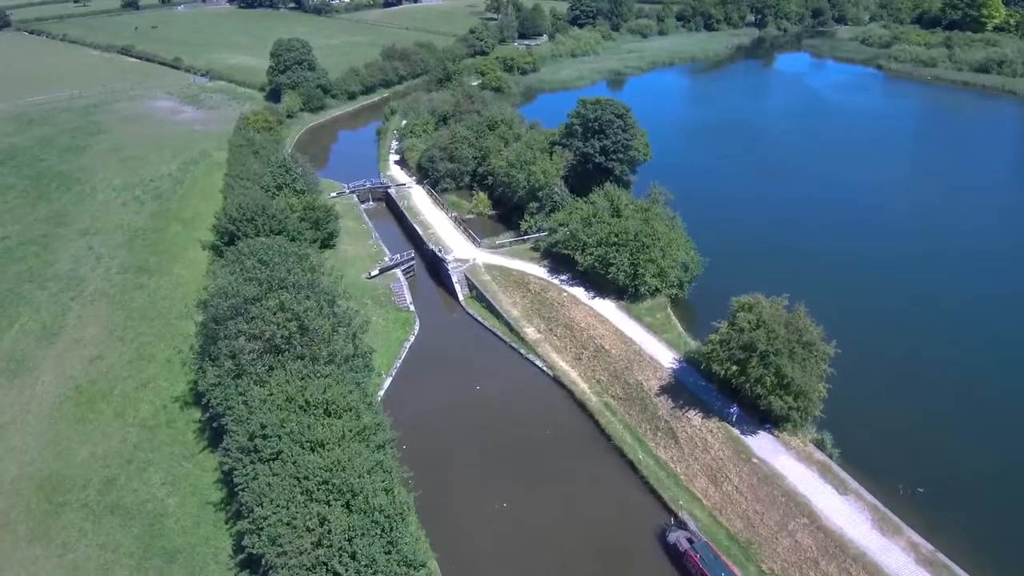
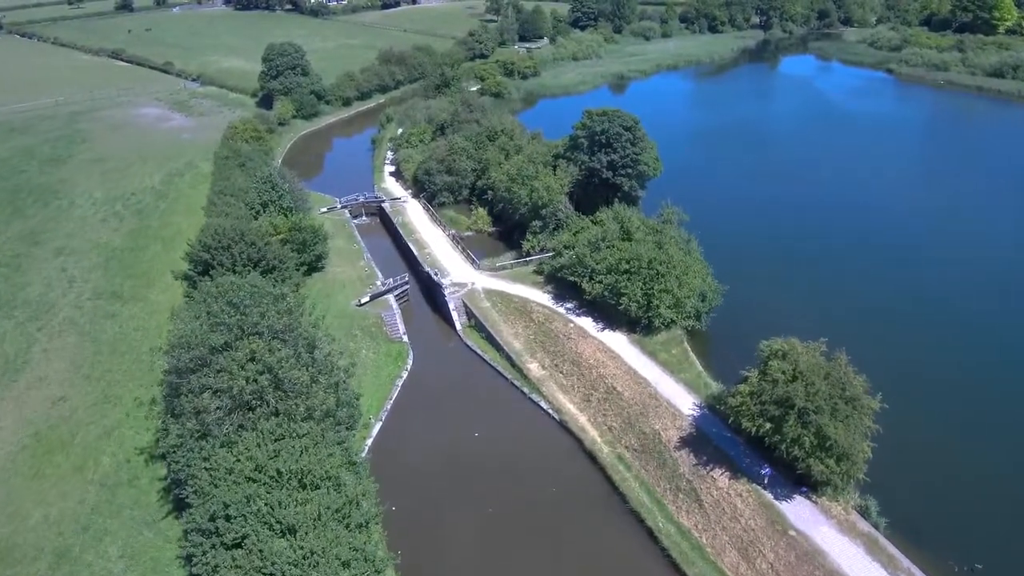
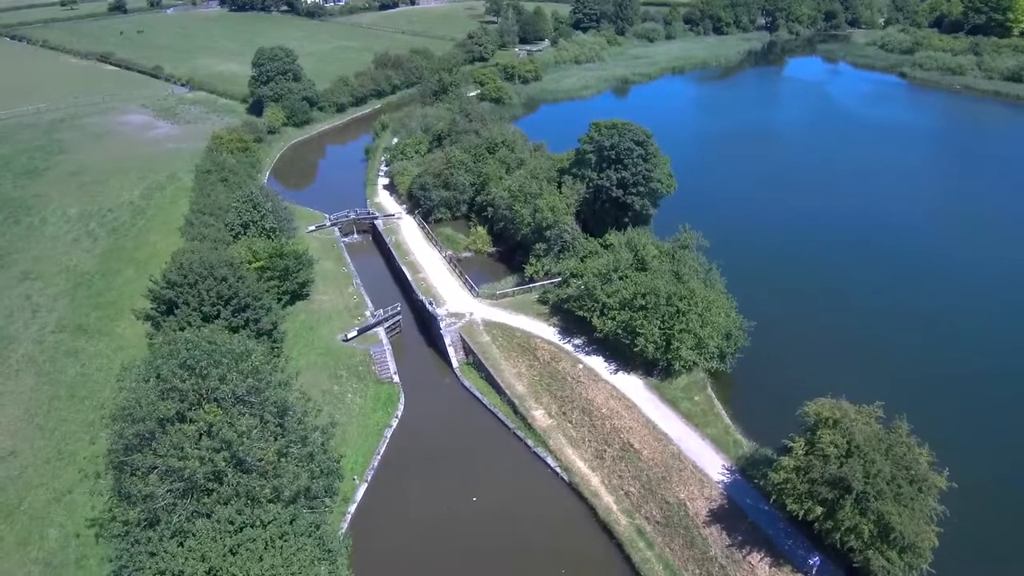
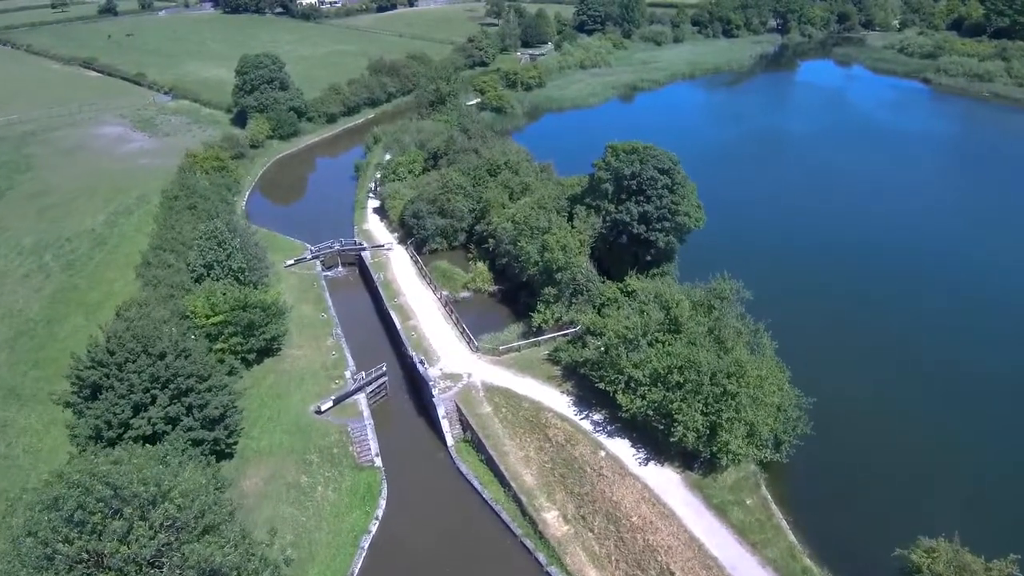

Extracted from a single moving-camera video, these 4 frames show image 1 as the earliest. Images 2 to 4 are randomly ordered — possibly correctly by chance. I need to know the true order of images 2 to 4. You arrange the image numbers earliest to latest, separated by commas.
2, 3, 4
